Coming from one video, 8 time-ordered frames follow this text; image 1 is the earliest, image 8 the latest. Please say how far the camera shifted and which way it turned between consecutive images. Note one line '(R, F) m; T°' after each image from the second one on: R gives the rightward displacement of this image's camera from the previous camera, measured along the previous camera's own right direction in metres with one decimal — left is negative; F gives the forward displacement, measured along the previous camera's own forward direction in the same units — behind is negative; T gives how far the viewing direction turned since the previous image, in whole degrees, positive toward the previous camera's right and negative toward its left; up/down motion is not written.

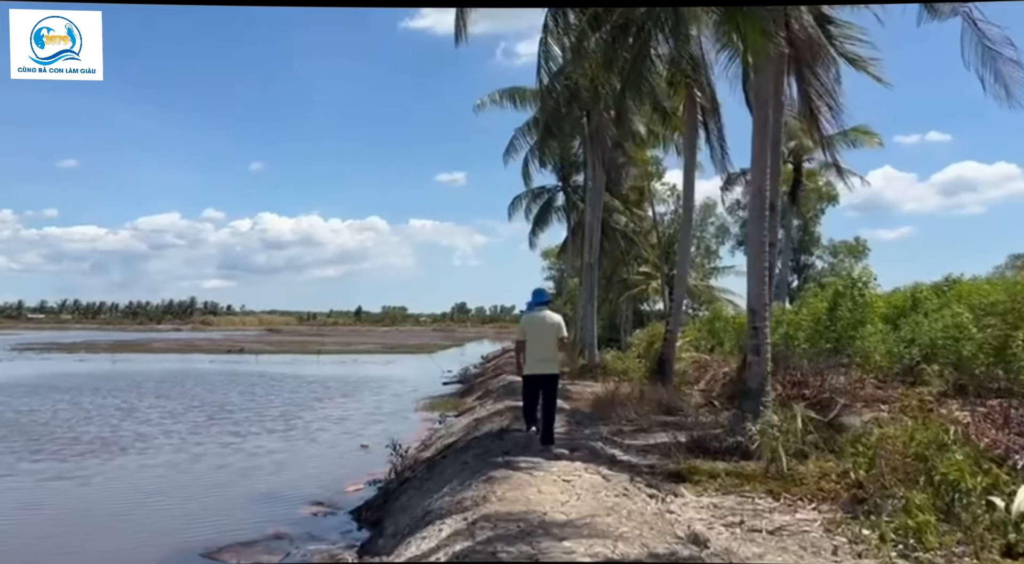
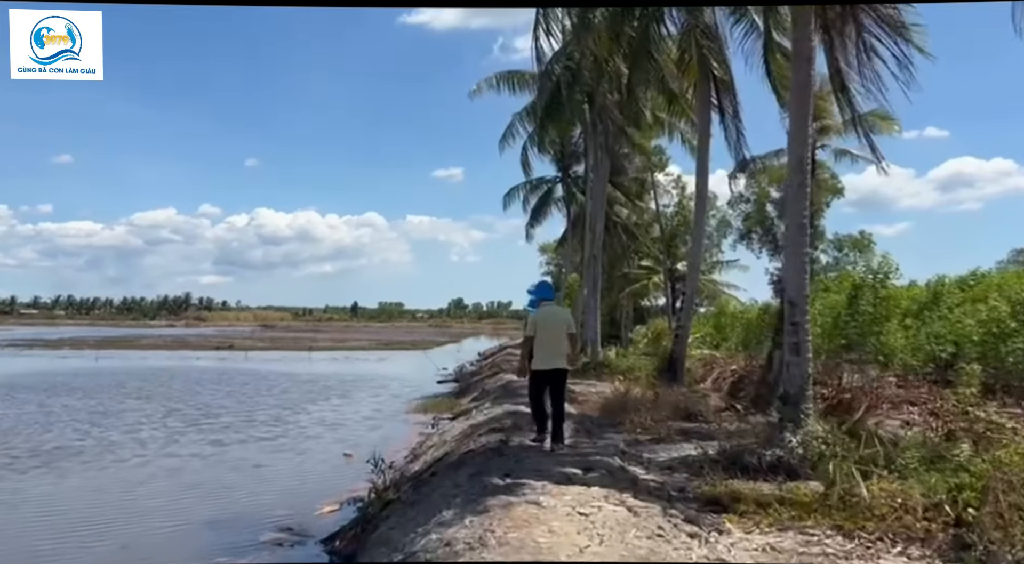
(0.0, +1.4) m; 0°
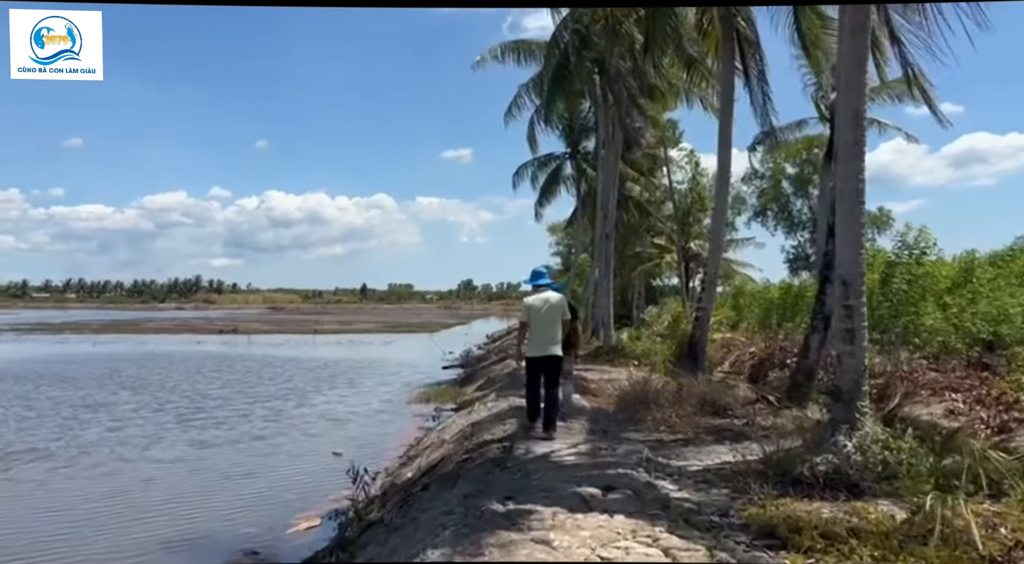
(+0.1, +1.2) m; -1°
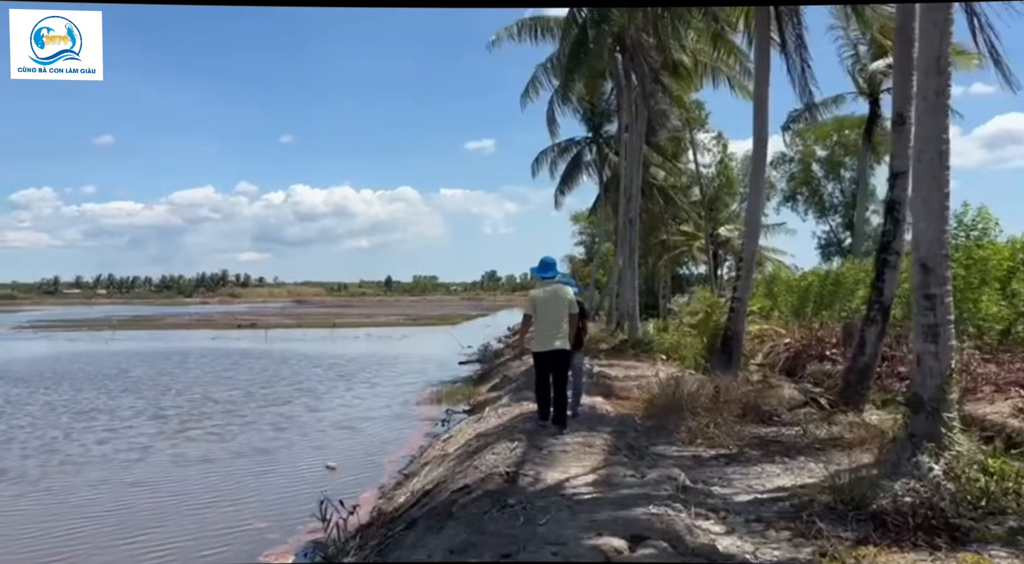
(+0.2, +1.3) m; -2°
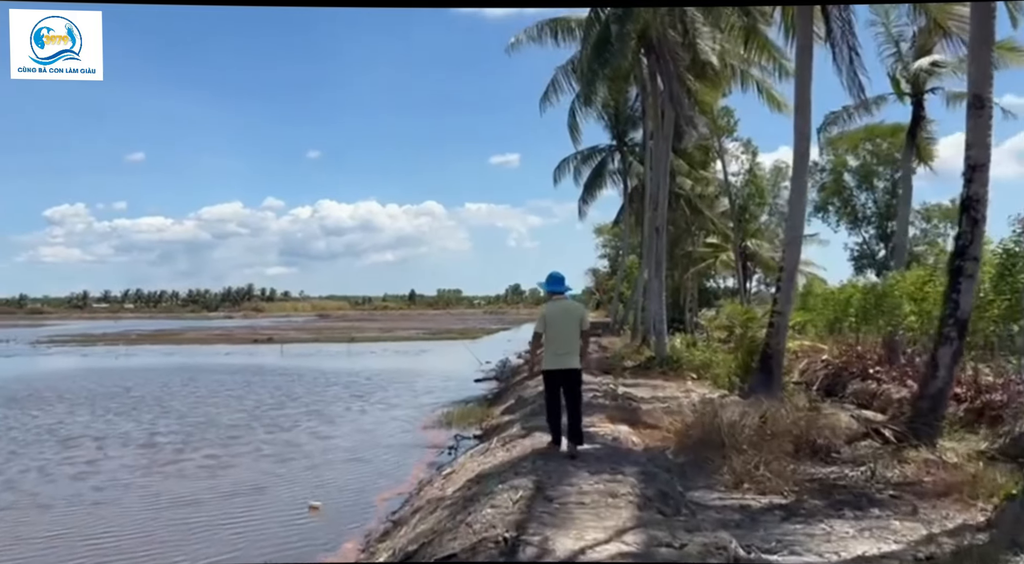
(+0.1, +1.3) m; -2°
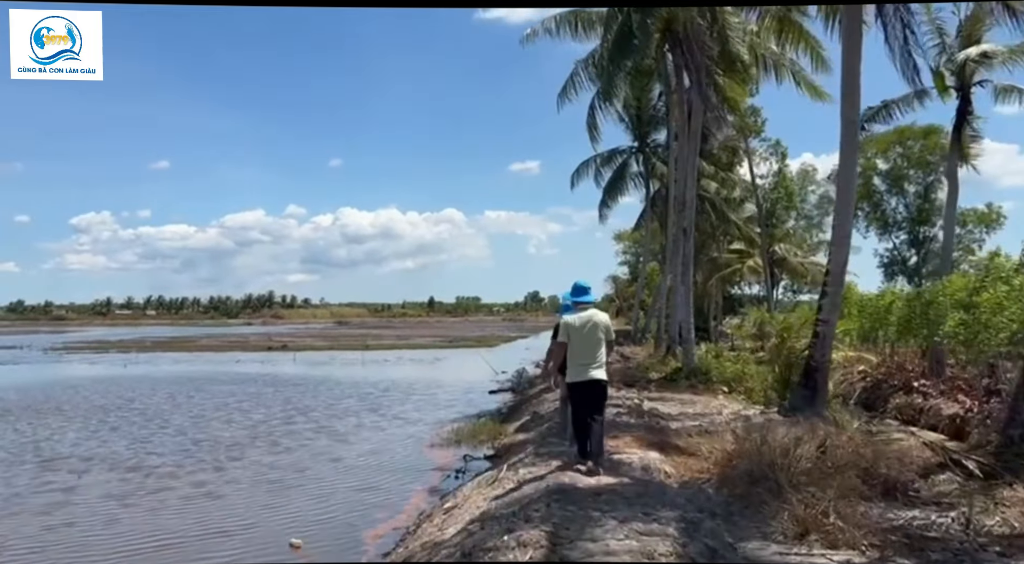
(+0.1, +1.2) m; -2°
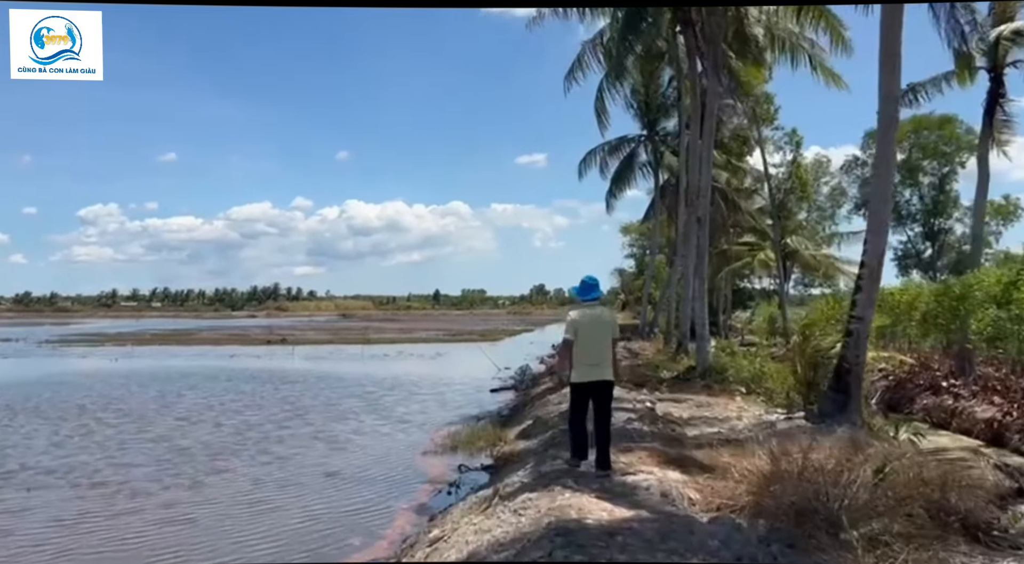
(+0.1, +1.1) m; 0°
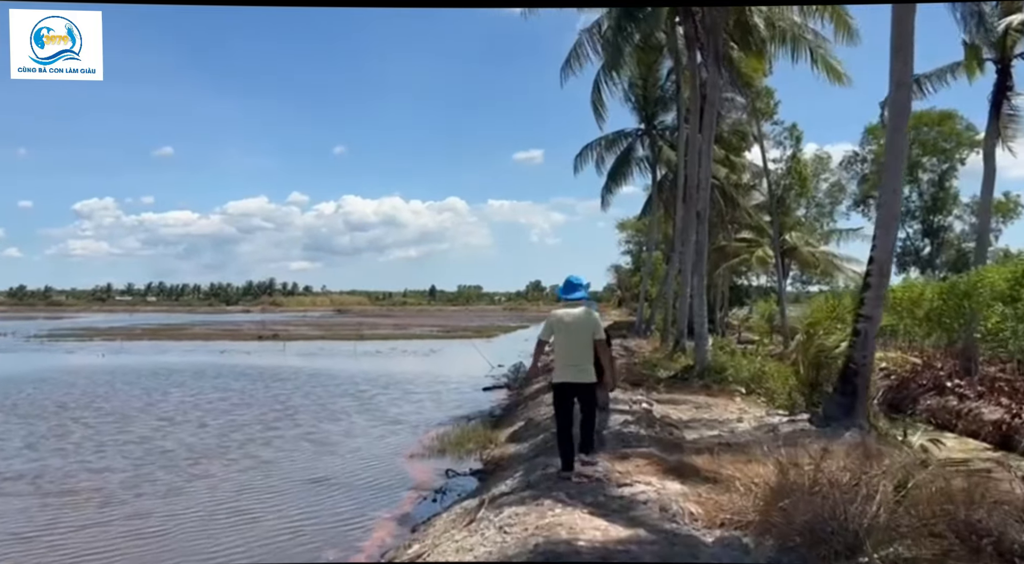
(+0.1, +0.5) m; 0°
